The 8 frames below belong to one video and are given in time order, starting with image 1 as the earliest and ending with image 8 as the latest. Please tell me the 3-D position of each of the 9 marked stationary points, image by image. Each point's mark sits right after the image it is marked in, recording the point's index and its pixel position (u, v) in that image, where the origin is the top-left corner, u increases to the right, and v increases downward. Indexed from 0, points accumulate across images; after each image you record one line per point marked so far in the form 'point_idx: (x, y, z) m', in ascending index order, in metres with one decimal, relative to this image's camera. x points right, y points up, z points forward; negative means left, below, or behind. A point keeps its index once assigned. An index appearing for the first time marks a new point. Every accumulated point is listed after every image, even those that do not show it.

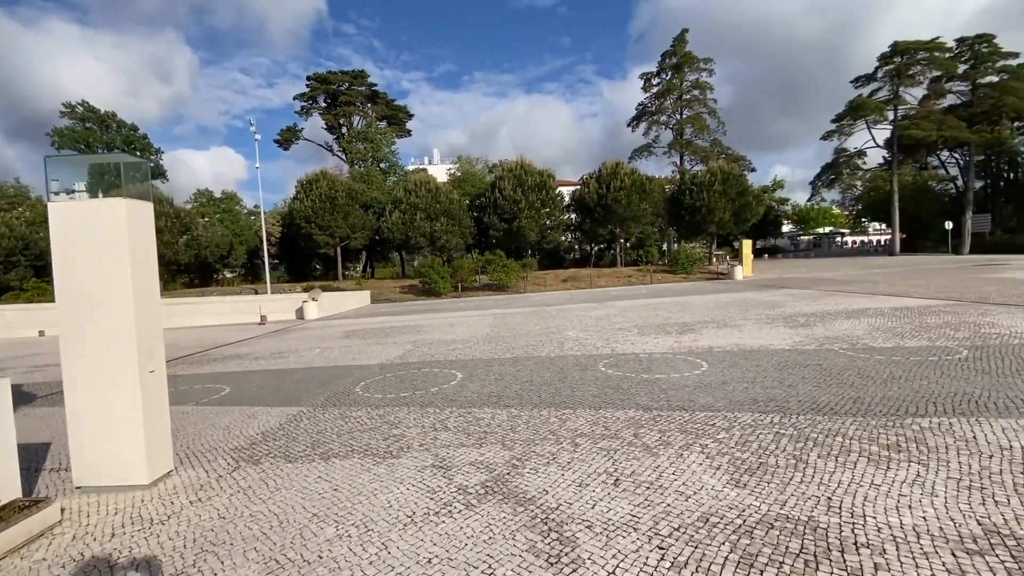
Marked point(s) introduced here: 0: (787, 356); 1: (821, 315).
0: (+4.4, -1.0, +7.6) m
1: (+7.6, -0.7, +11.8) m
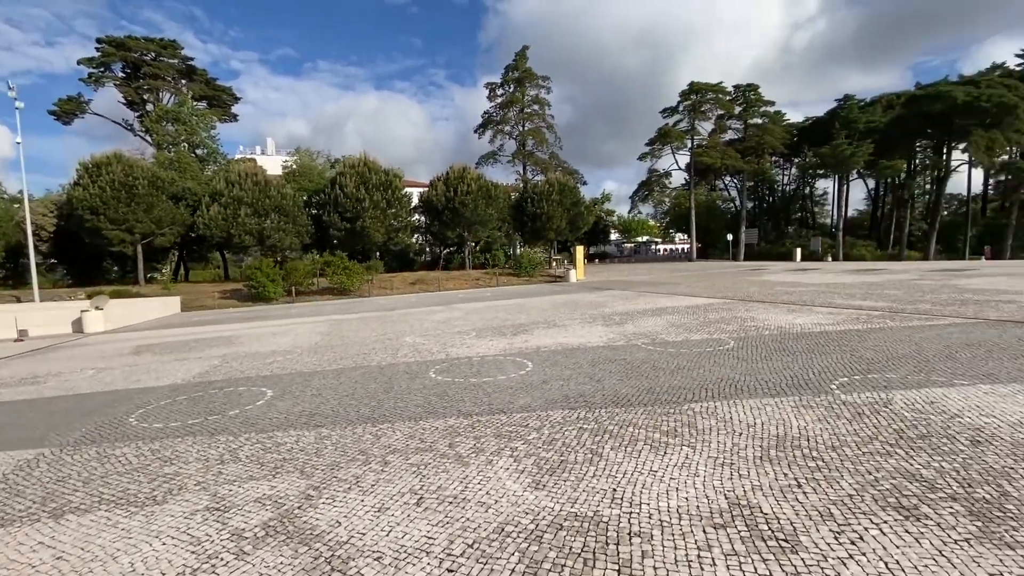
0: (+1.6, -1.1, +8.3) m
1: (+3.4, -0.7, +13.2) m
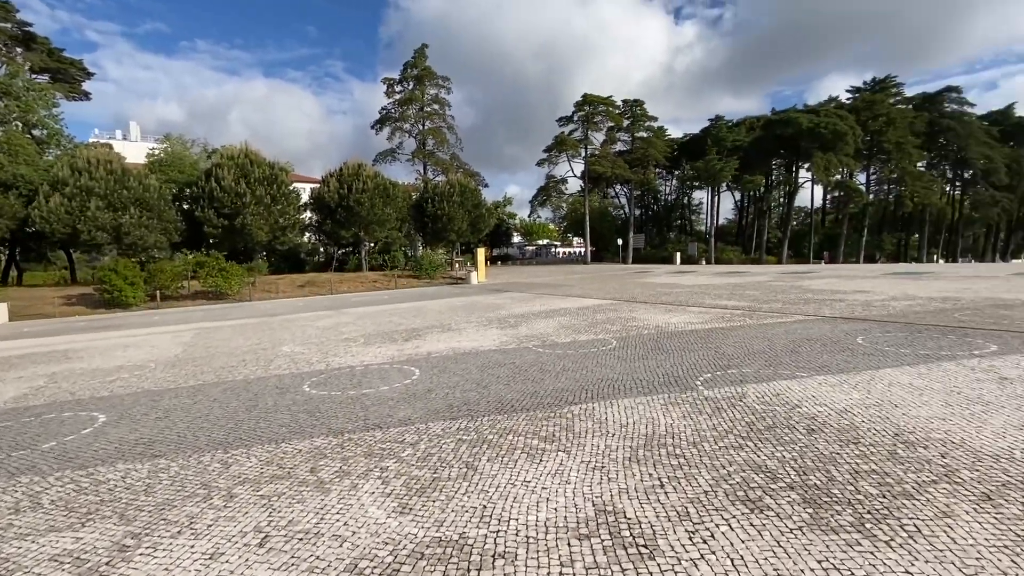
0: (-0.4, -1.1, +8.2) m
1: (+0.4, -0.8, +13.4) m
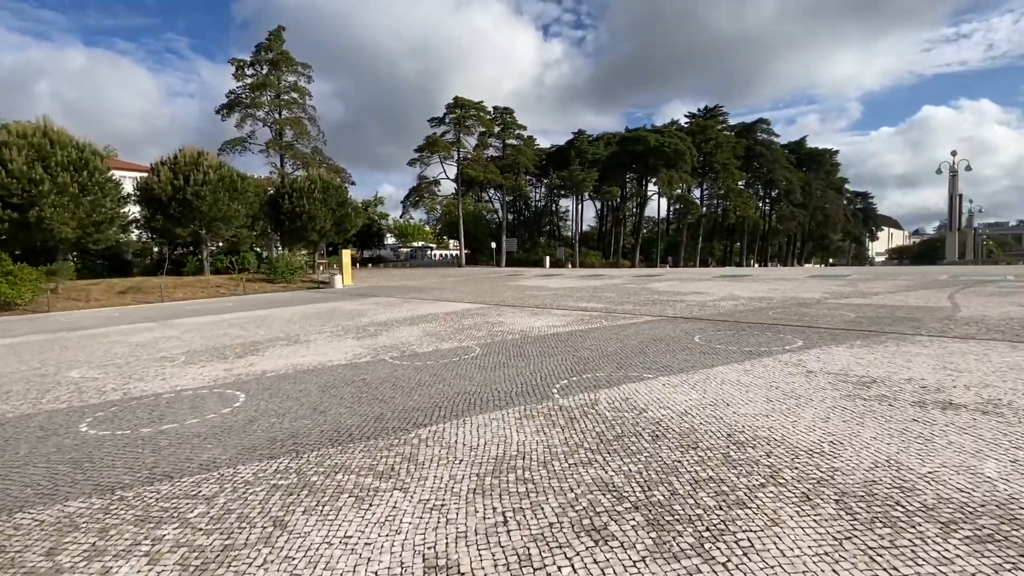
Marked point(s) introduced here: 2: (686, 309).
0: (-2.6, -1.3, +7.3) m
1: (-3.2, -0.9, +12.5) m
2: (+4.5, -0.5, +12.5) m
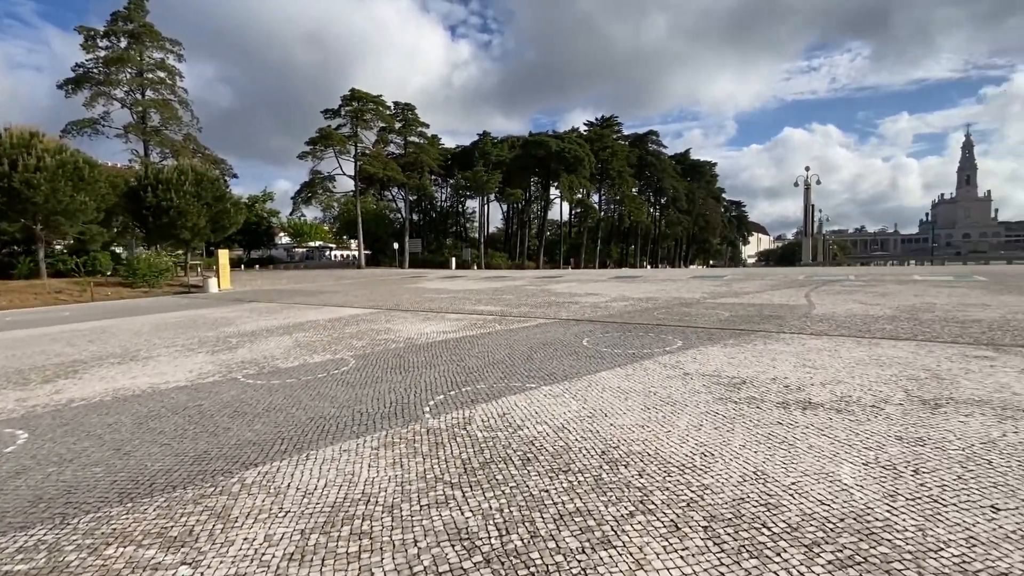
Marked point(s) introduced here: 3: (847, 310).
0: (-4.3, -1.4, +6.1) m
1: (-5.8, -1.1, +11.1) m
2: (+1.7, -0.6, +12.5) m
3: (+7.6, -0.5, +10.9) m
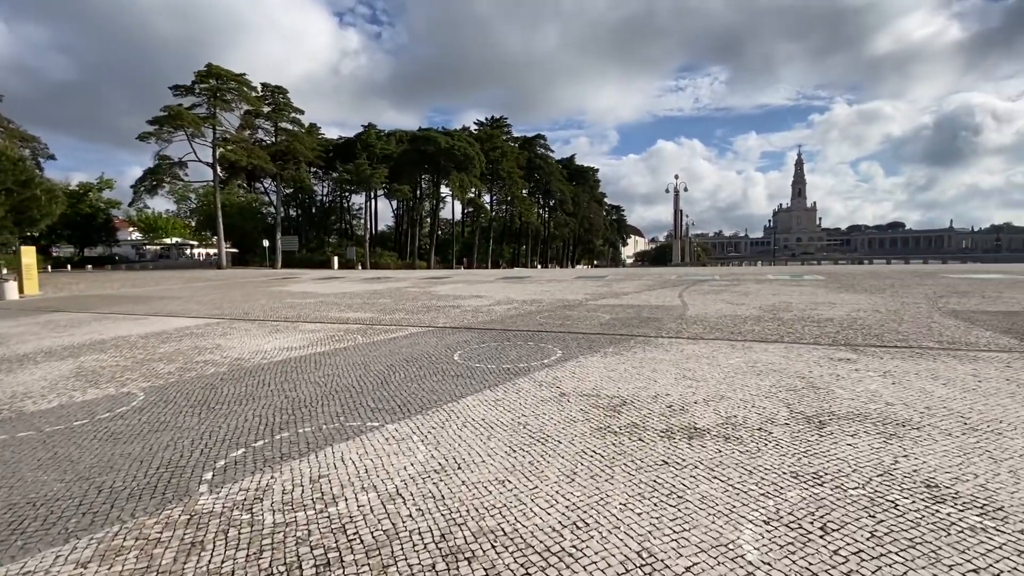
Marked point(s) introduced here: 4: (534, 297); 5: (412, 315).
0: (-5.8, -1.5, +3.8) m
1: (-8.4, -1.2, +8.4) m
2: (-1.3, -0.7, +11.5) m
3: (+4.8, -0.5, +11.2) m
4: (+0.7, -0.3, +15.1) m
5: (-2.5, -0.7, +12.1) m
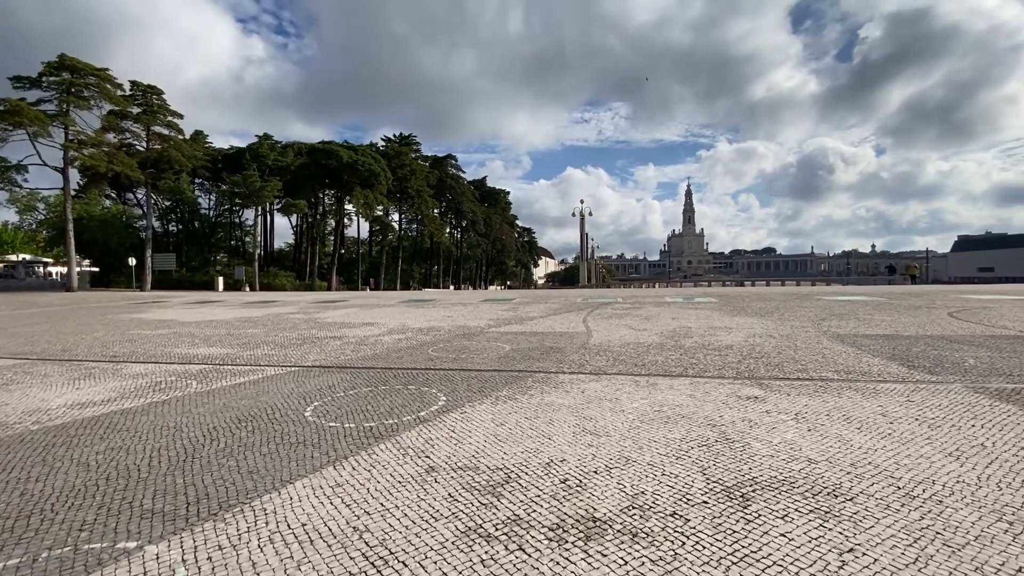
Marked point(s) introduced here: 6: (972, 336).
0: (-6.6, -1.8, +1.5) m
1: (-10.0, -1.7, +5.6) m
2: (-3.6, -1.3, +9.9) m
3: (+2.4, -1.1, +10.7) m
4: (-2.3, -1.0, +13.8) m
5: (-4.9, -1.3, +10.3) m
6: (+9.5, -1.0, +9.9) m
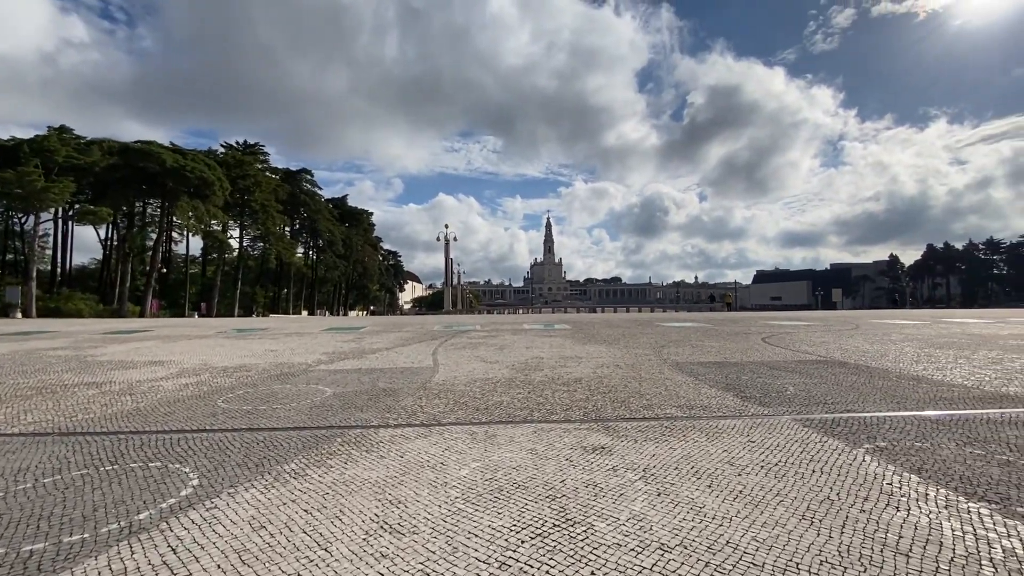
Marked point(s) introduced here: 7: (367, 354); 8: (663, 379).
0: (-7.1, -1.8, -1.7) m
1: (-11.5, -1.8, +1.3) m
2: (-6.4, -1.7, +7.2) m
3: (-0.8, -1.7, +9.6) m
4: (-6.2, -1.7, +11.3) m
5: (-7.8, -1.8, +7.2) m
6: (+6.1, -1.6, +10.8) m
7: (-3.9, -1.7, +12.8) m
8: (+2.8, -1.7, +8.8) m
